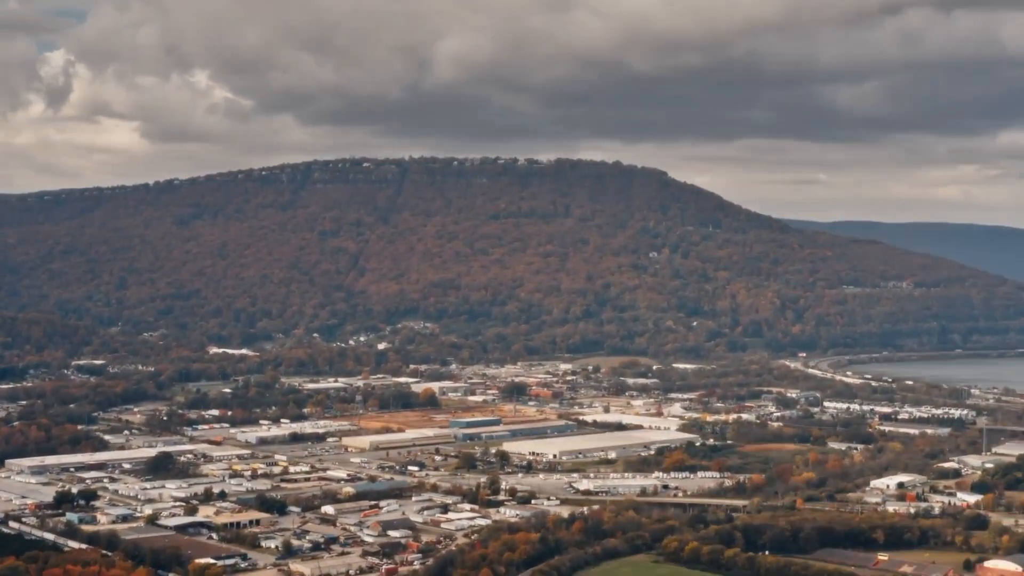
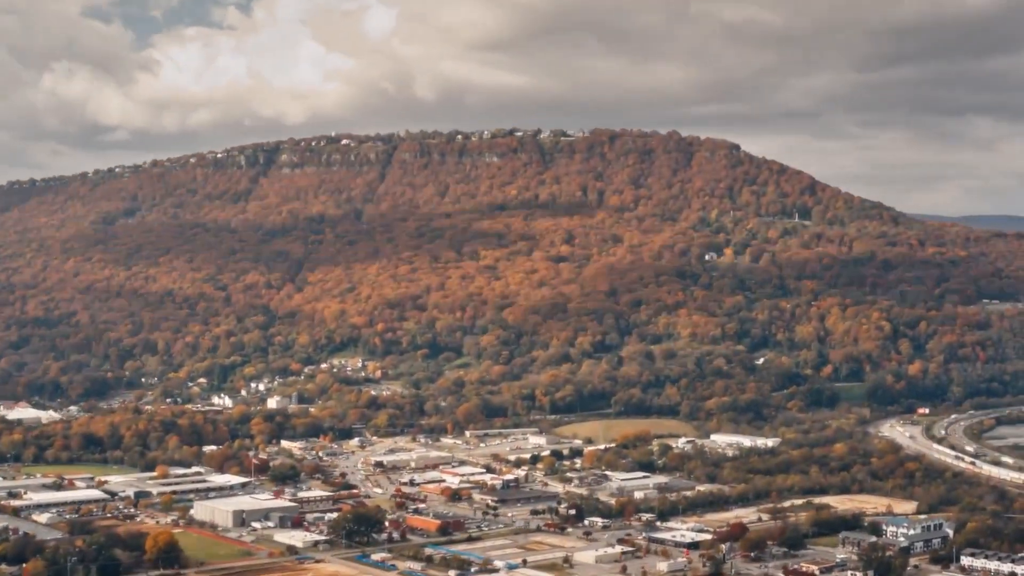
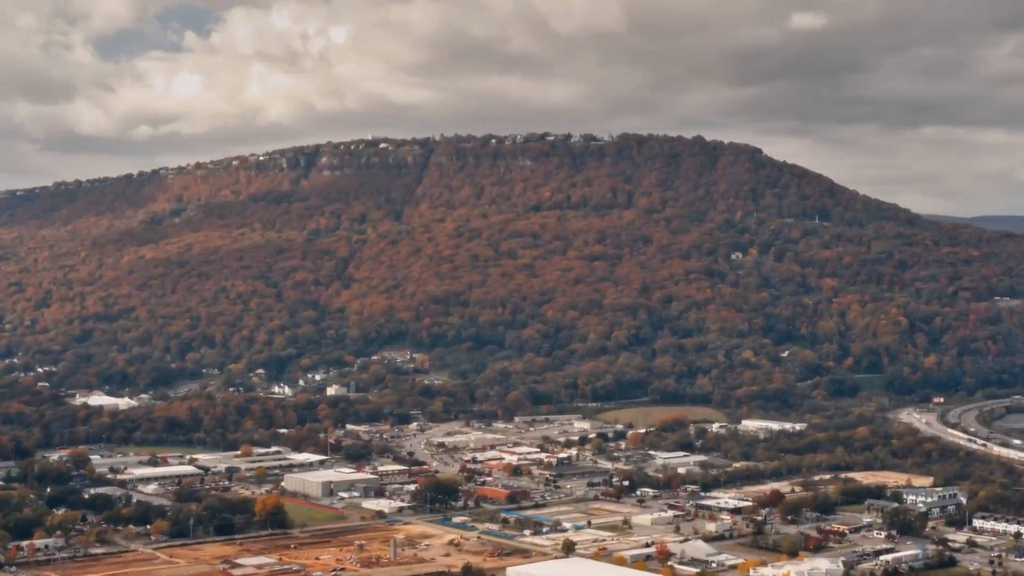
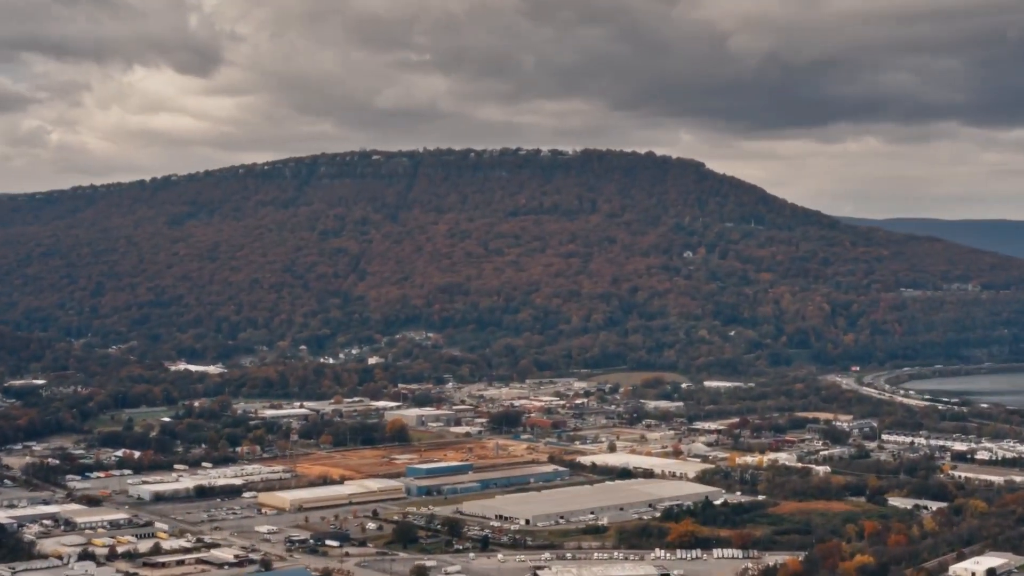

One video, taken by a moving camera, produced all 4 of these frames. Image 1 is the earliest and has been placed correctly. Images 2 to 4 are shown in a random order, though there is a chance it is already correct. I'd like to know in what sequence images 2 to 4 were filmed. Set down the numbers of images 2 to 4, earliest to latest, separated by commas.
4, 3, 2
